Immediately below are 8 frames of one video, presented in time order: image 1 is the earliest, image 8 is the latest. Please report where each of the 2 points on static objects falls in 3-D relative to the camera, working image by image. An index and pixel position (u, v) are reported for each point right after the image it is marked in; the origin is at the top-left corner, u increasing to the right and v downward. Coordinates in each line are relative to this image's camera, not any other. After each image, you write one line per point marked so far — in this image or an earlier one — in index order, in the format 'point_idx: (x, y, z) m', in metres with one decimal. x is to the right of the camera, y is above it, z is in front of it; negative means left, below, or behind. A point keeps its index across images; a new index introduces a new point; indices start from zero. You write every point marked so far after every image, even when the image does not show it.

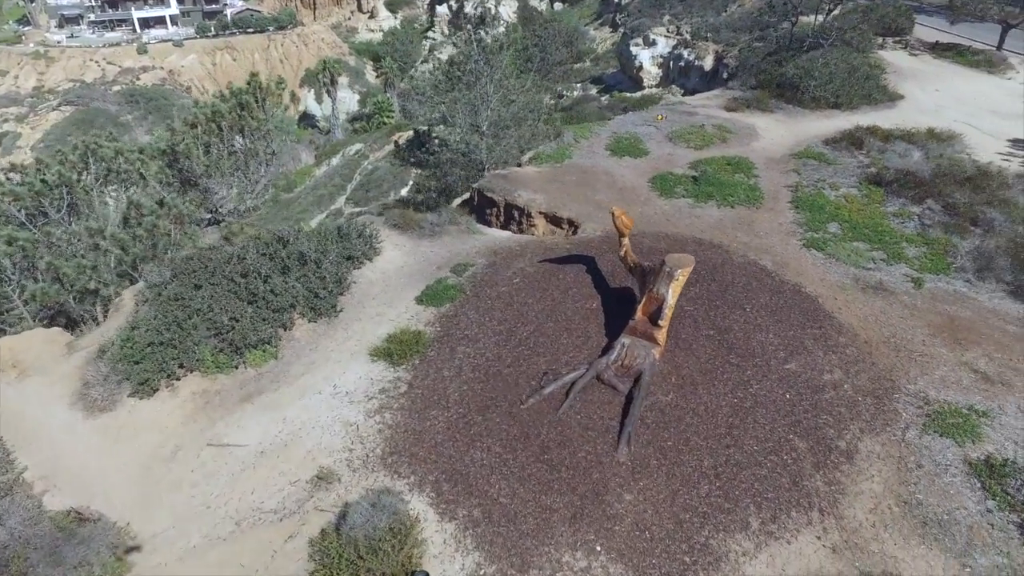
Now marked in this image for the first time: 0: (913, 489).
0: (+7.0, -3.5, +10.6) m
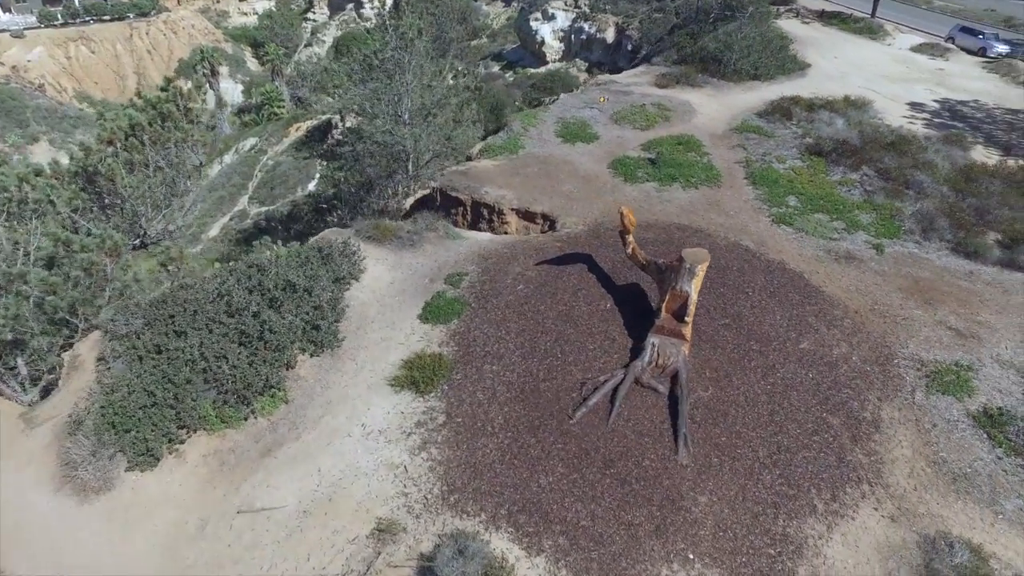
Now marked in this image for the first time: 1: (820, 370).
0: (+8.1, -3.1, +11.6) m
1: (+6.5, -1.7, +12.7) m
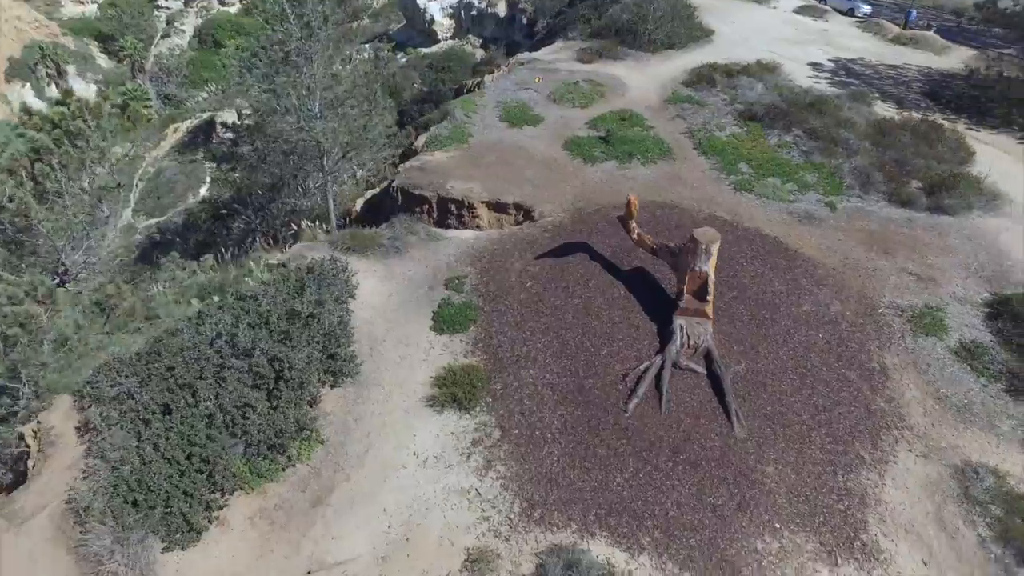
0: (+9.1, -2.1, +12.9) m
1: (+7.1, -0.9, +13.6) m
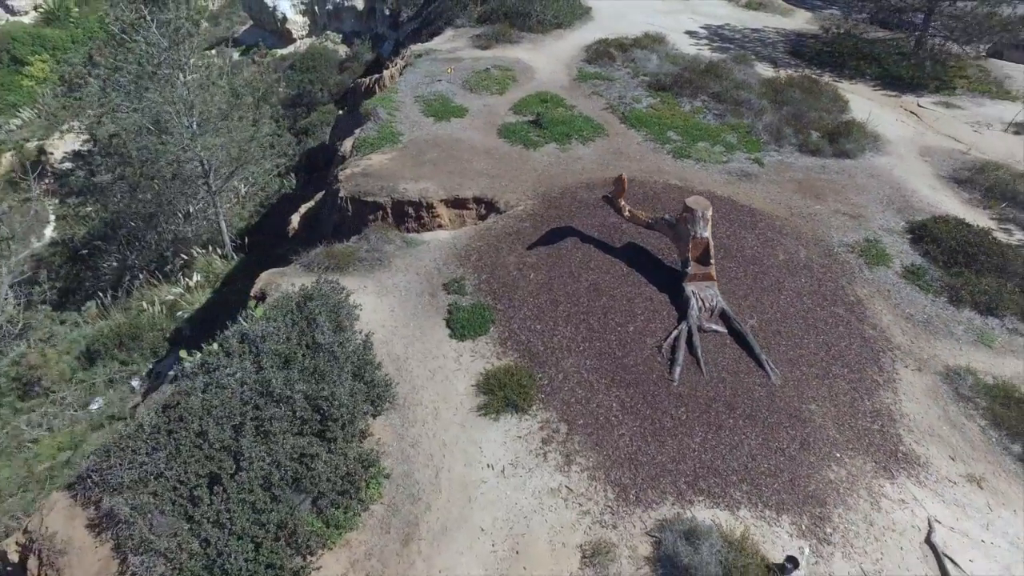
0: (+9.5, -0.4, +14.8) m
1: (+7.3, +0.4, +15.1) m
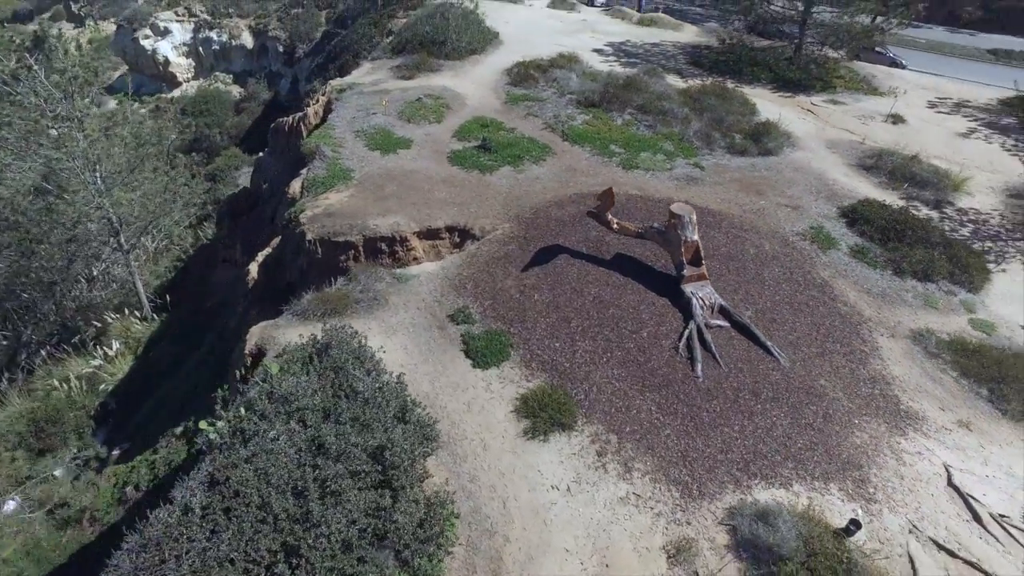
0: (+9.5, +0.2, +16.5) m
1: (+7.1, +0.7, +16.4) m
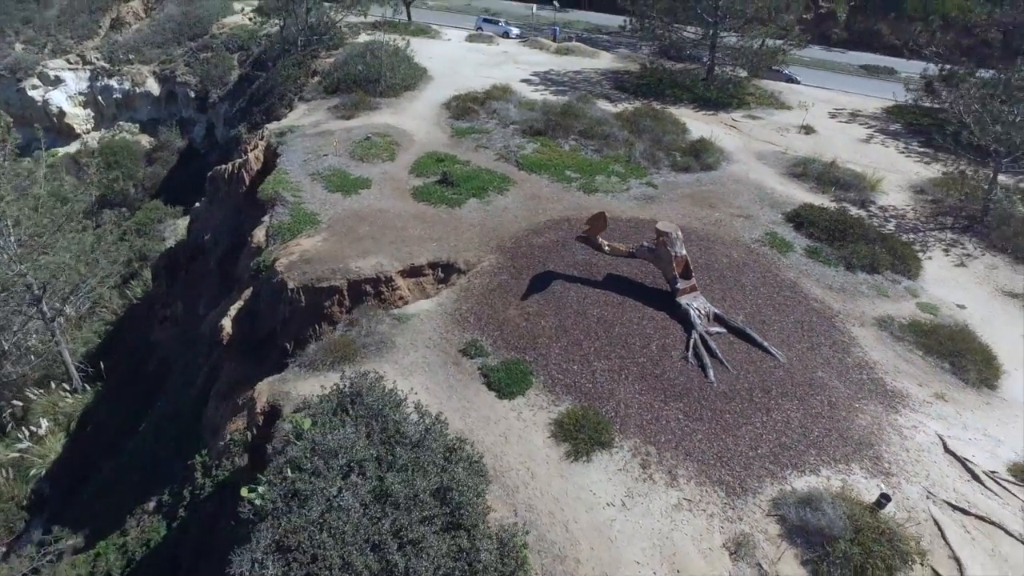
0: (+9.2, +0.3, +18.1) m
1: (+6.9, +0.6, +17.7) m
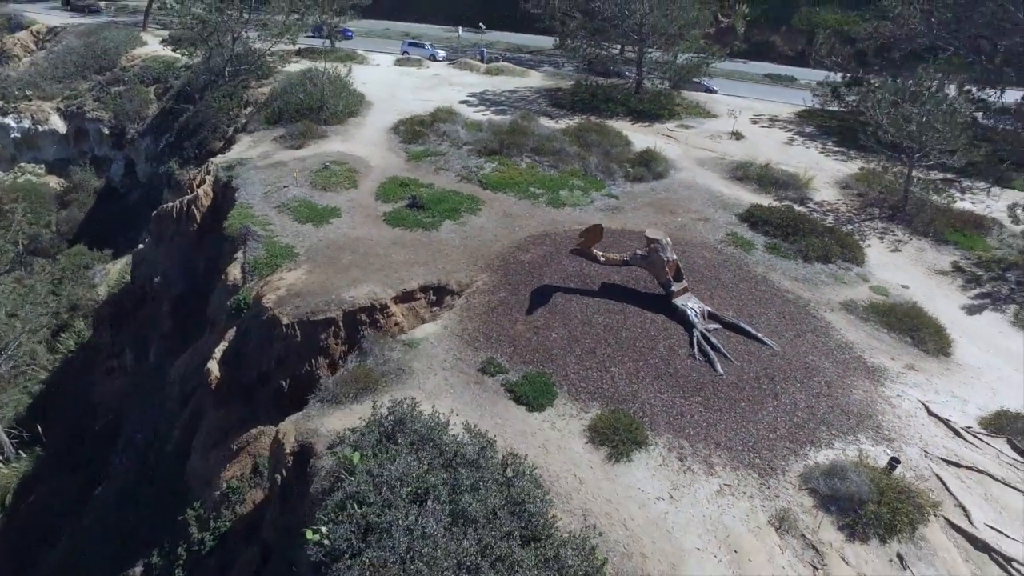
0: (+8.9, +0.5, +19.8) m
1: (+6.6, +0.6, +19.1) m
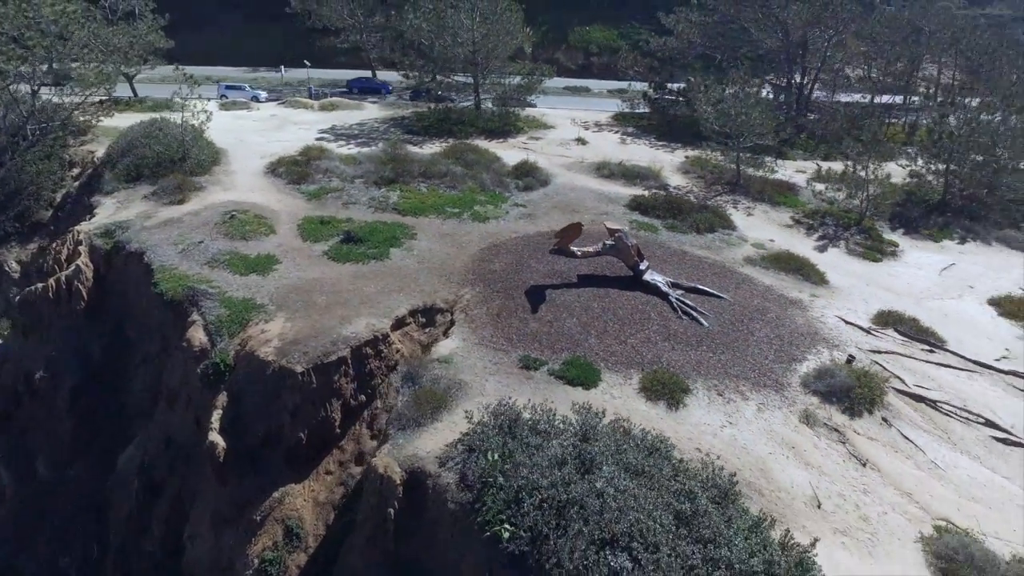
0: (+7.2, +1.7, +24.1) m
1: (+5.3, +1.5, +22.7) m
